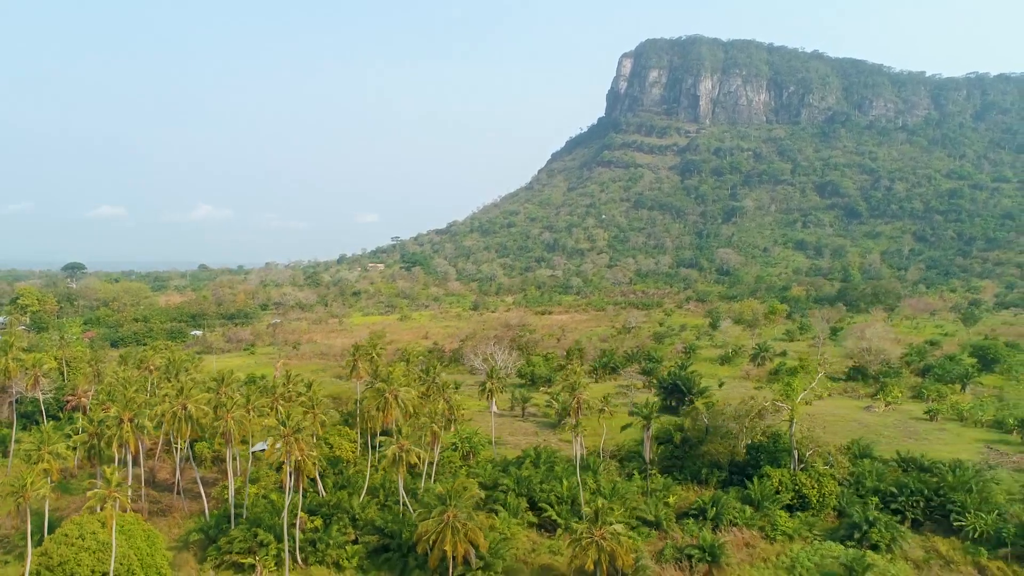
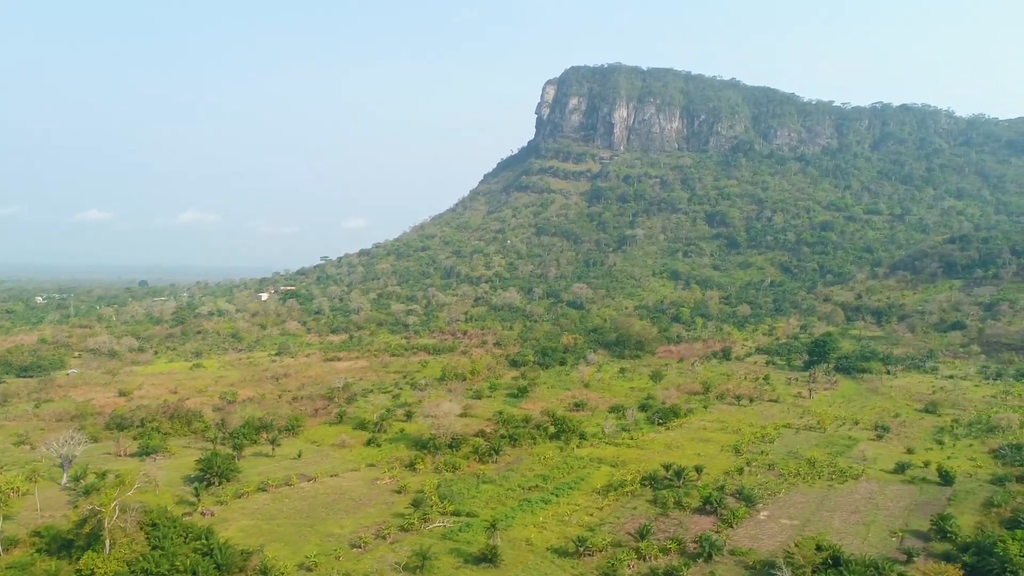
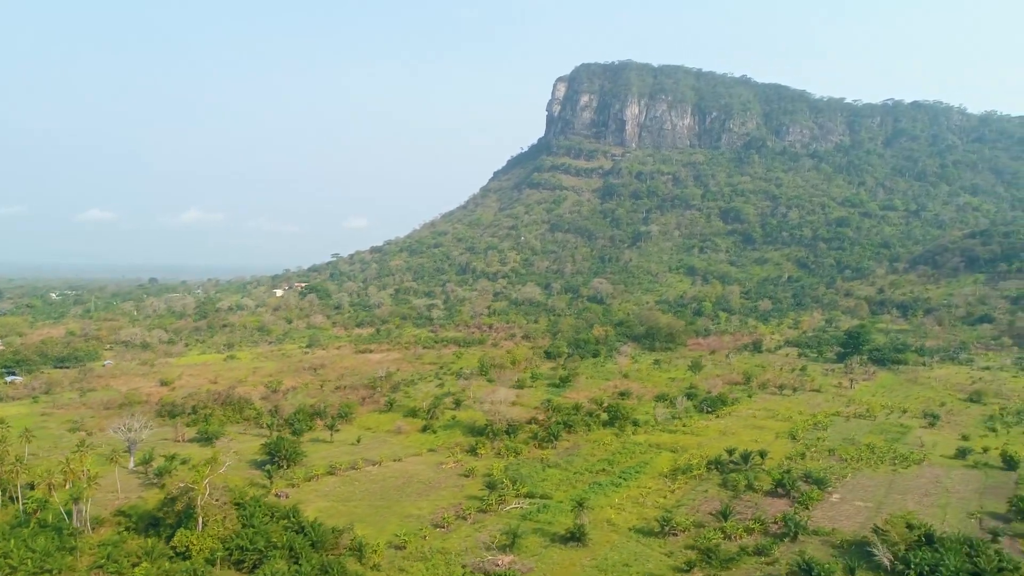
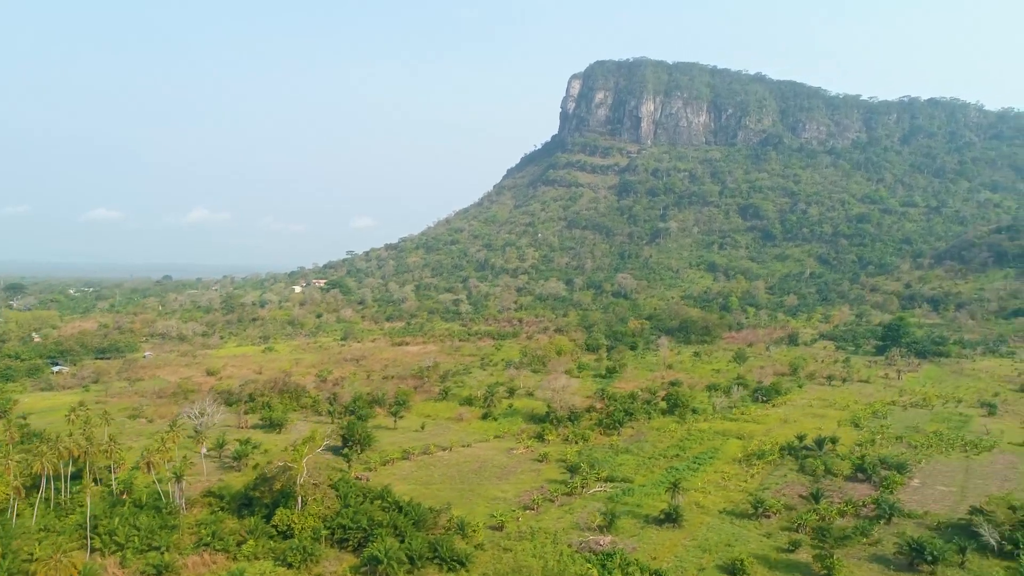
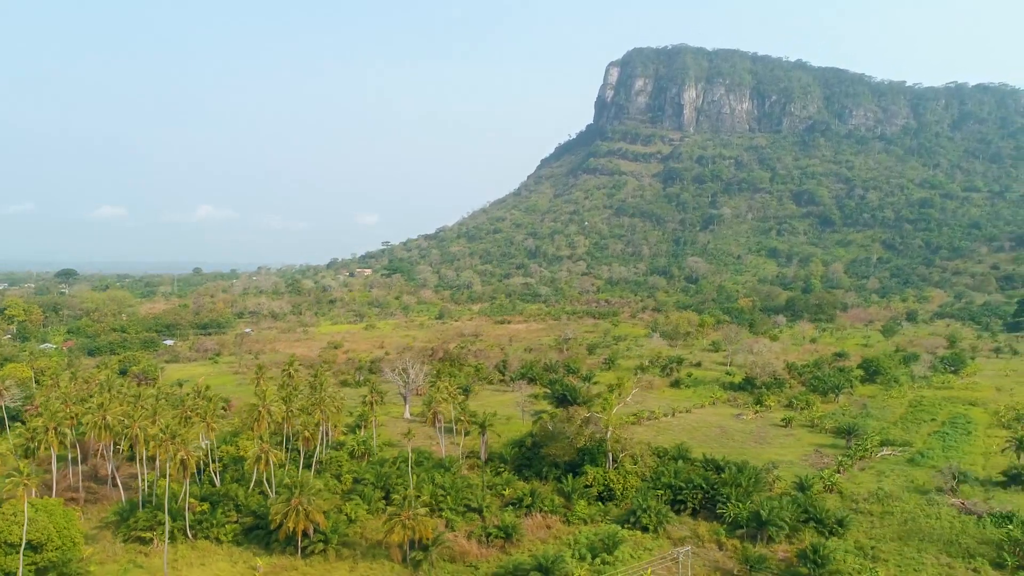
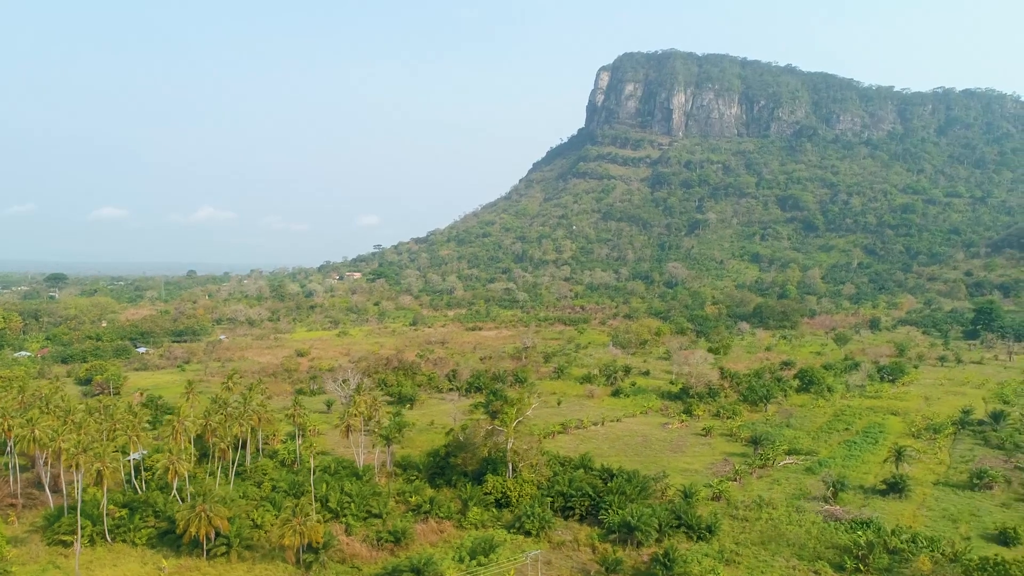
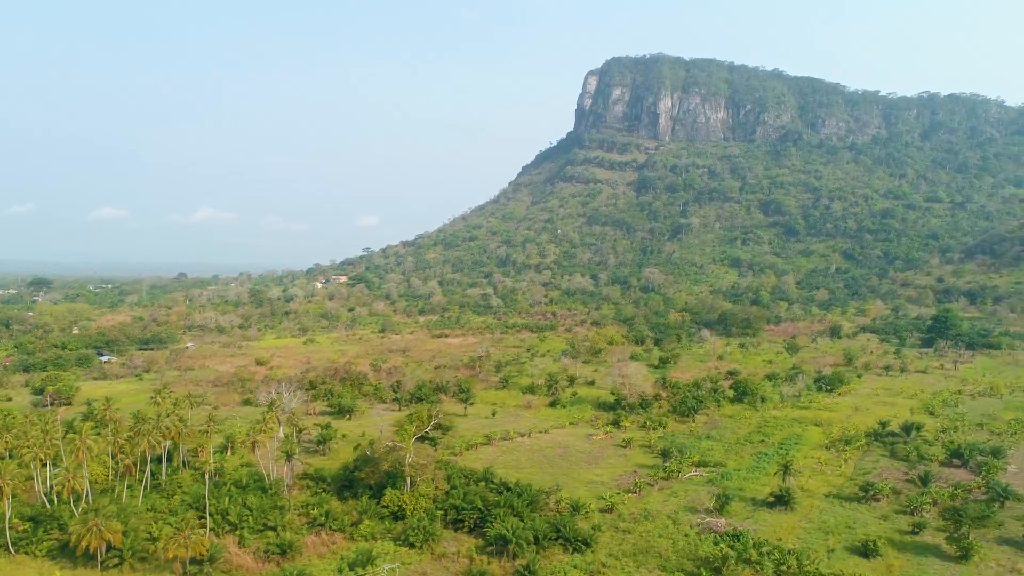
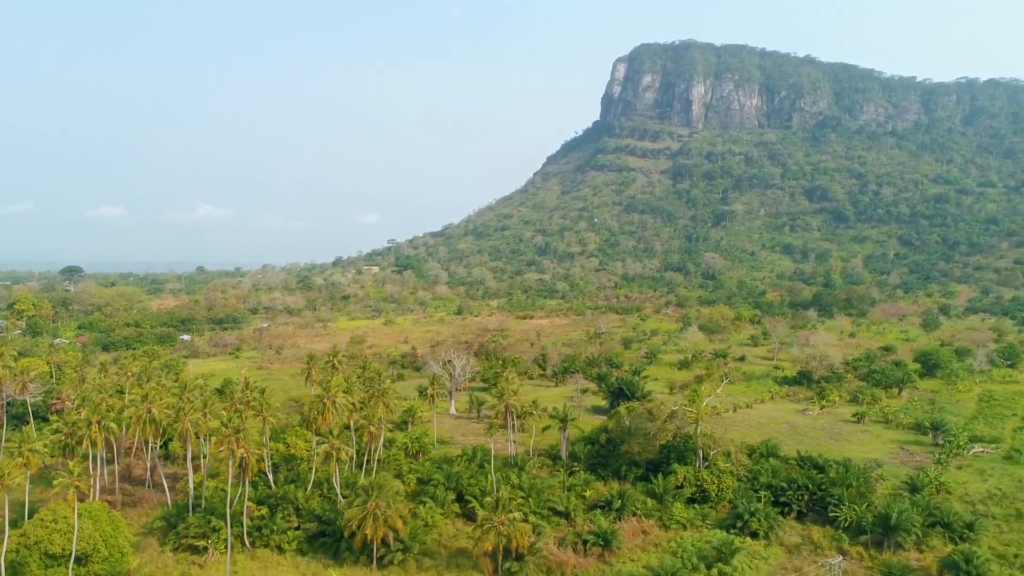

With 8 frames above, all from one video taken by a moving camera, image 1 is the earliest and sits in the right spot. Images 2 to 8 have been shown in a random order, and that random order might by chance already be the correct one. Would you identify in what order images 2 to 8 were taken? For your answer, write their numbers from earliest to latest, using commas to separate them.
8, 5, 6, 7, 4, 3, 2
